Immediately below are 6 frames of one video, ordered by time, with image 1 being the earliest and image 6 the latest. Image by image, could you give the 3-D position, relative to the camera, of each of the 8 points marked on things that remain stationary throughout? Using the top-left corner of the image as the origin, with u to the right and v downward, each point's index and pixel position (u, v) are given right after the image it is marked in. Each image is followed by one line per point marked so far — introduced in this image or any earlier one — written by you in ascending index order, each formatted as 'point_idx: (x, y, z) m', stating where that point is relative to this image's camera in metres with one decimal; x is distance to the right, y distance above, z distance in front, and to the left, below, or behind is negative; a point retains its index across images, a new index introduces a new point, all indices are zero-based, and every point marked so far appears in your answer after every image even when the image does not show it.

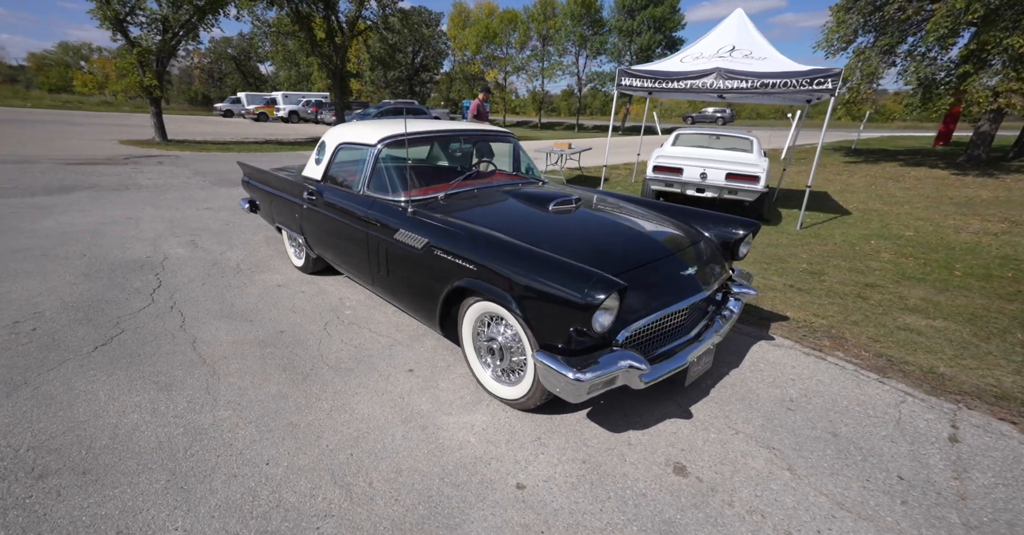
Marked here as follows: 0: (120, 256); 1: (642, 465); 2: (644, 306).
0: (-4.5, +0.2, +4.8) m
1: (+0.6, -0.9, +2.0) m
2: (+0.6, -0.2, +2.1) m
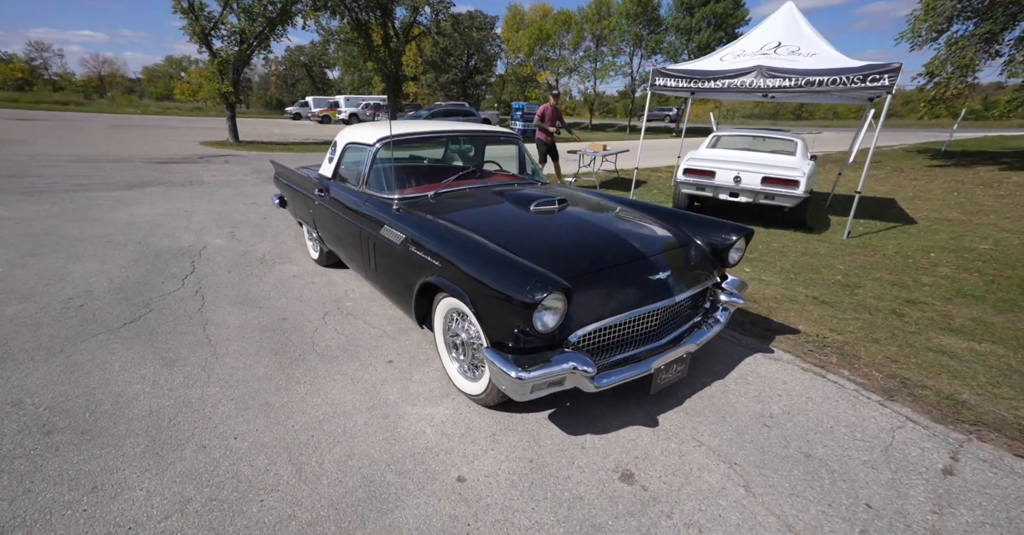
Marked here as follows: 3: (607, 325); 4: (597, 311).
0: (-4.4, +0.3, +5.3) m
1: (+0.4, -0.9, +1.9) m
2: (+0.4, -0.2, +2.1) m
3: (+0.5, -0.3, +2.0) m
4: (+0.4, -0.2, +2.0) m
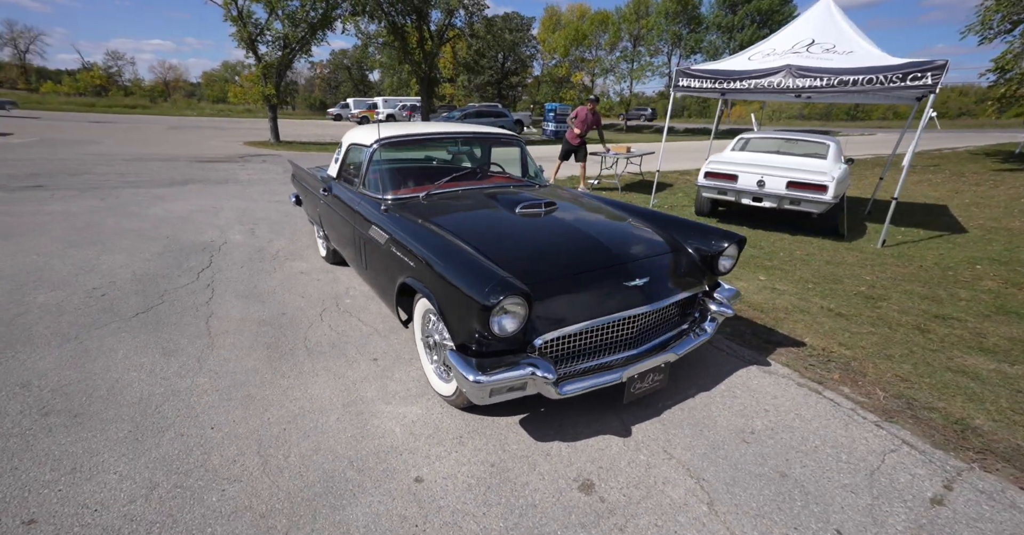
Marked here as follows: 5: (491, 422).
0: (-4.3, +0.4, +5.6) m
1: (+0.2, -1.0, +1.9) m
2: (+0.3, -0.2, +2.0) m
3: (+0.3, -0.3, +2.0) m
4: (+0.3, -0.2, +2.0) m
5: (-0.1, -0.8, +2.3) m
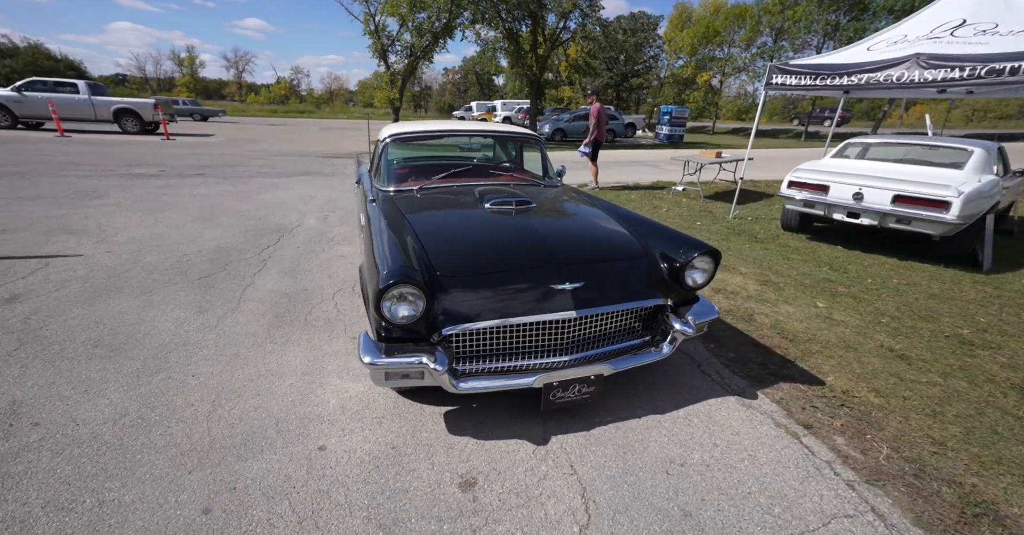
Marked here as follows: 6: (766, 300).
0: (-3.7, +0.7, +6.6) m
1: (-0.3, -0.9, +1.9) m
2: (-0.1, -0.2, +2.0) m
3: (-0.1, -0.3, +2.0) m
4: (-0.2, -0.2, +2.0) m
5: (-0.5, -0.8, +2.3) m
6: (+2.5, -0.3, +4.2) m
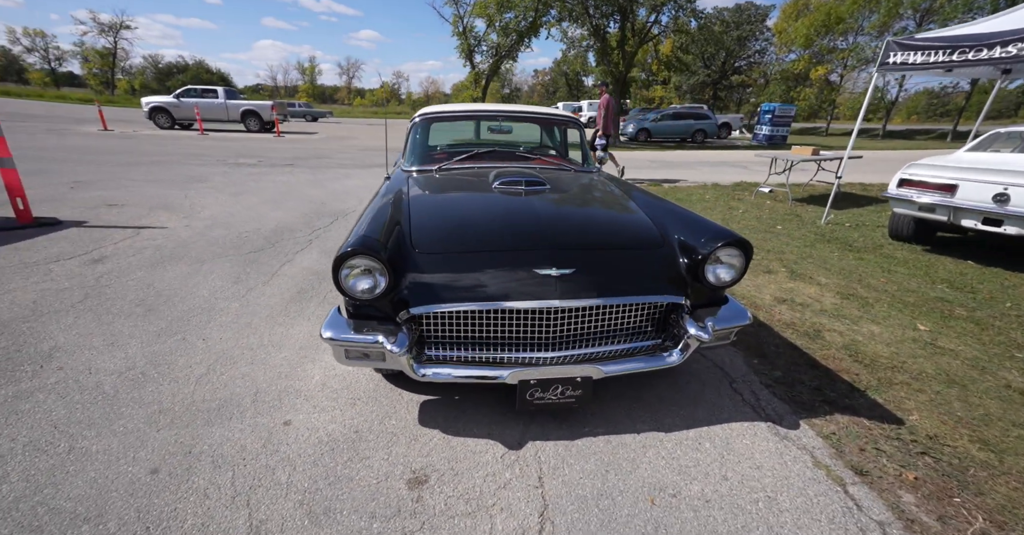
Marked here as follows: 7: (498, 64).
0: (-2.8, +1.0, +6.9) m
1: (-0.5, -0.8, +1.8) m
2: (-0.3, -0.1, +1.8) m
3: (-0.3, -0.2, +1.8) m
4: (-0.3, -0.1, +1.8) m
5: (-0.6, -0.7, +2.2) m
6: (+2.7, -0.4, +3.4) m
7: (-1.2, +9.6, +19.6) m
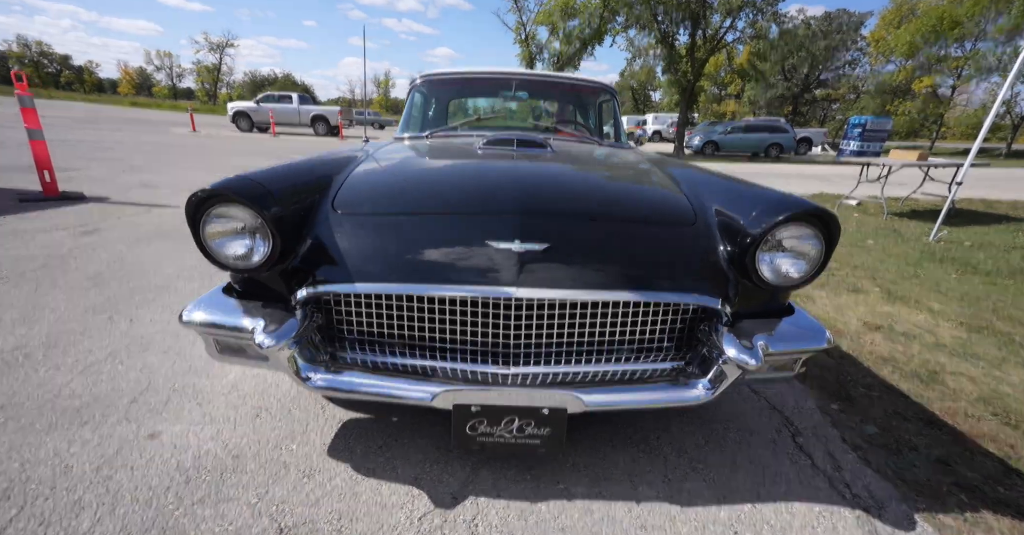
0: (-2.3, +1.1, +6.7) m
1: (-0.7, -0.7, +1.2) m
2: (-0.4, 0.0, +1.3) m
3: (-0.4, -0.1, +1.2) m
4: (-0.5, 0.0, +1.3) m
5: (-0.8, -0.6, +1.7) m
6: (+2.7, -0.5, +2.5) m
7: (+1.4, +9.1, +19.2) m
